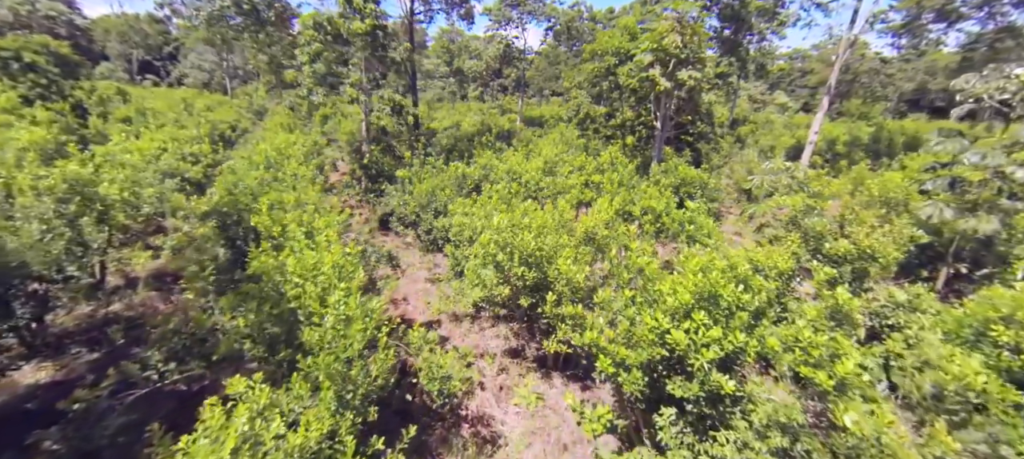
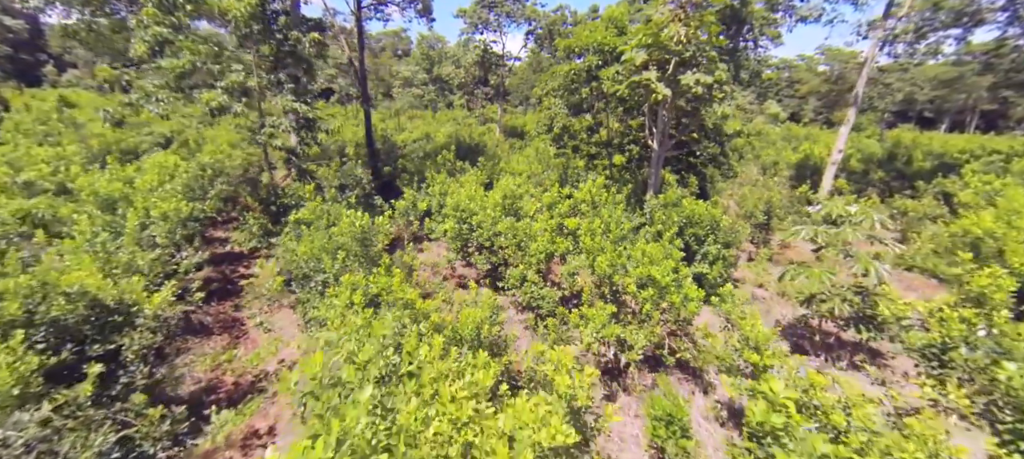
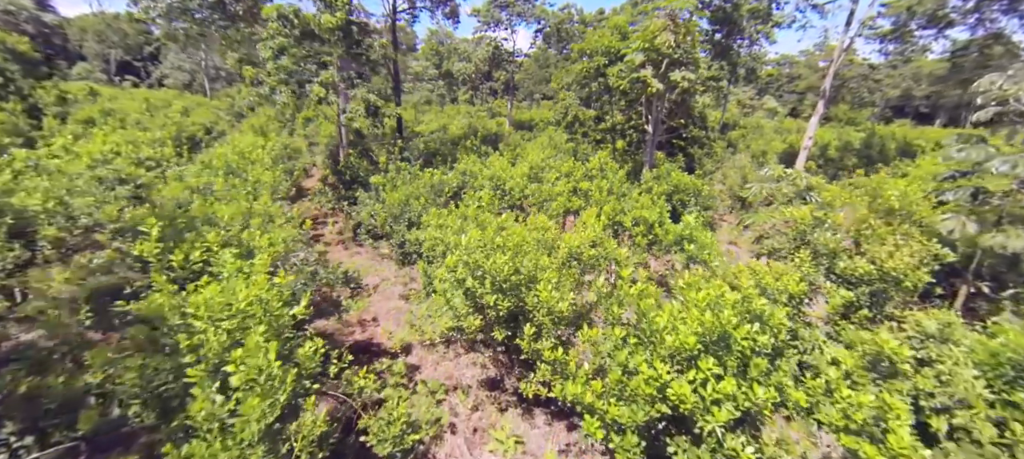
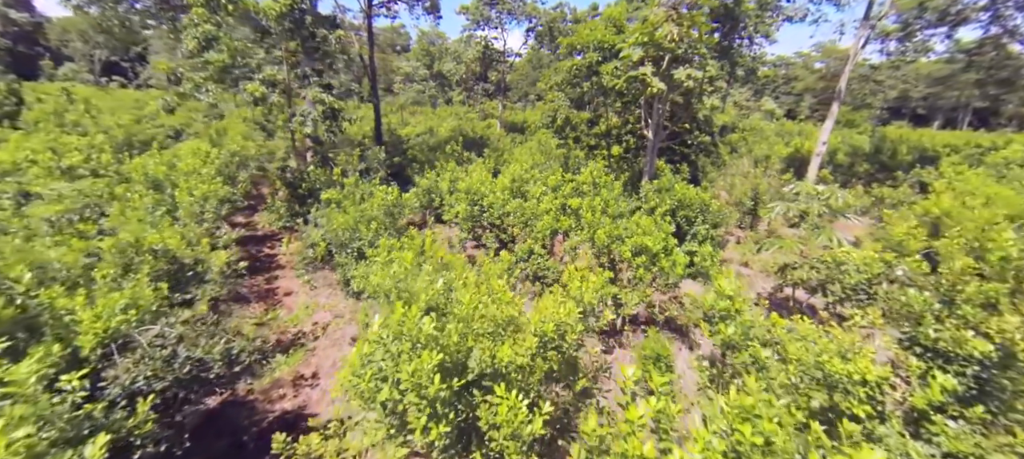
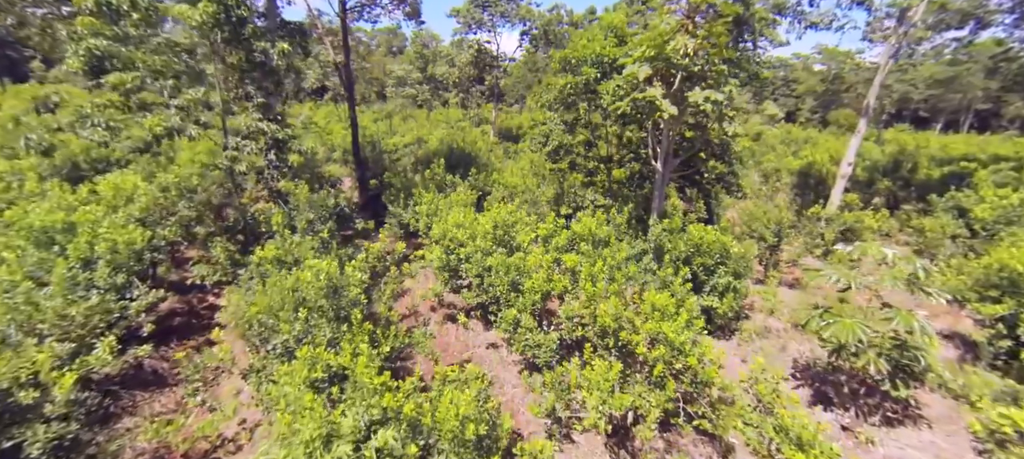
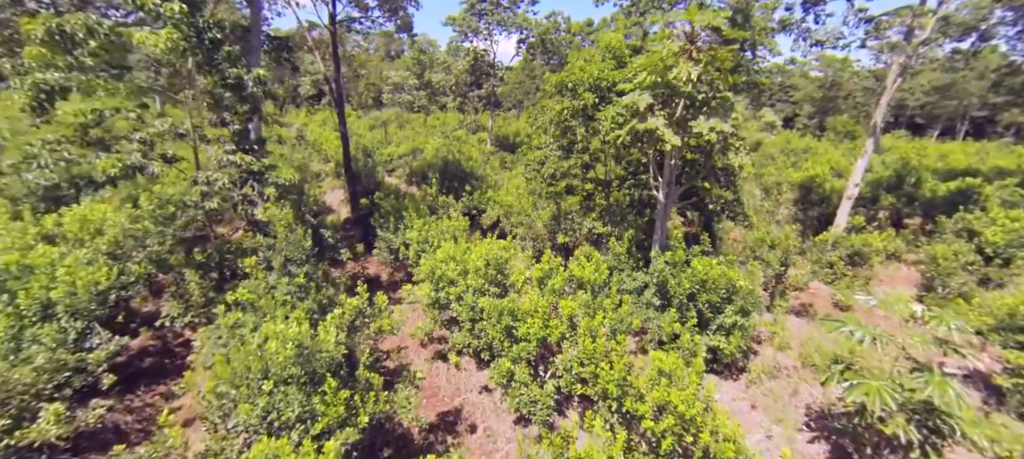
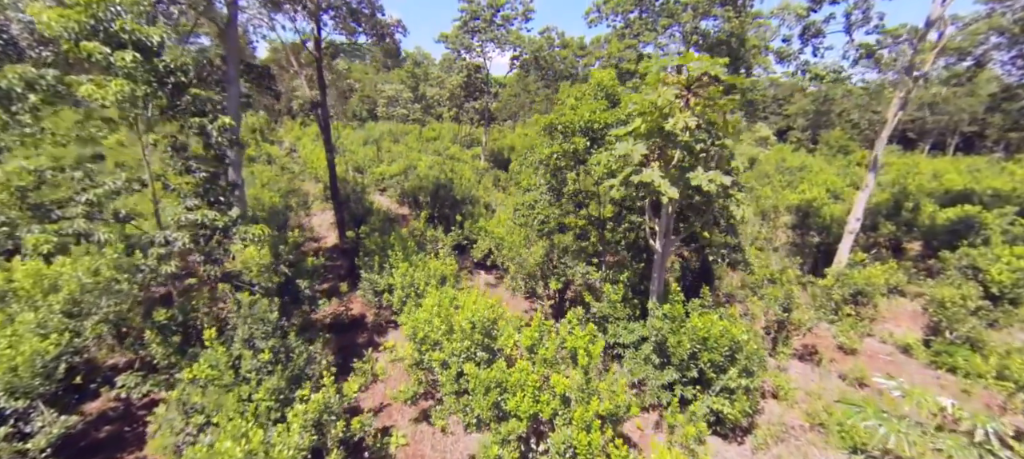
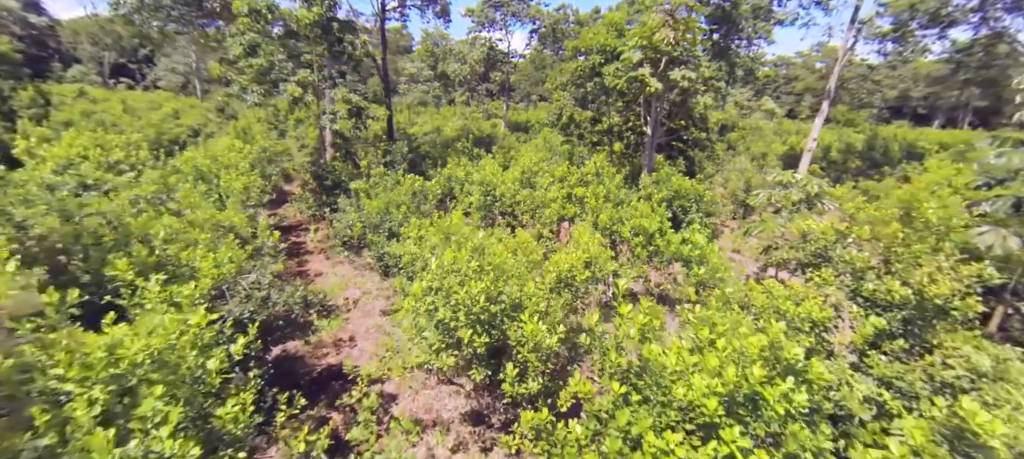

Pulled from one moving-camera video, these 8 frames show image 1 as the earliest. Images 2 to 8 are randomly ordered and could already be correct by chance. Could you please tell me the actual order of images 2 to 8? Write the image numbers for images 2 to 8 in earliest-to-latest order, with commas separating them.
3, 8, 4, 2, 5, 6, 7
